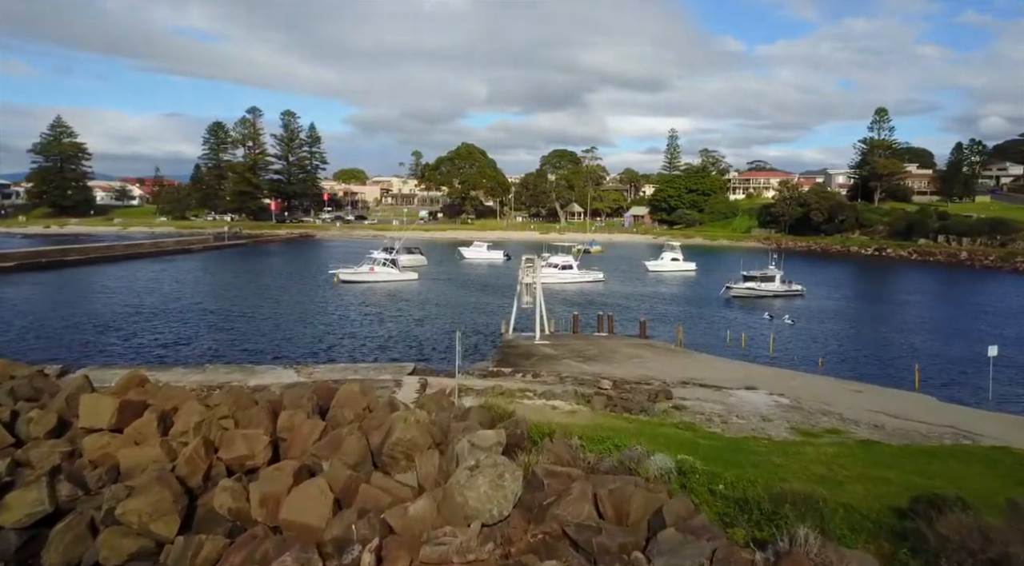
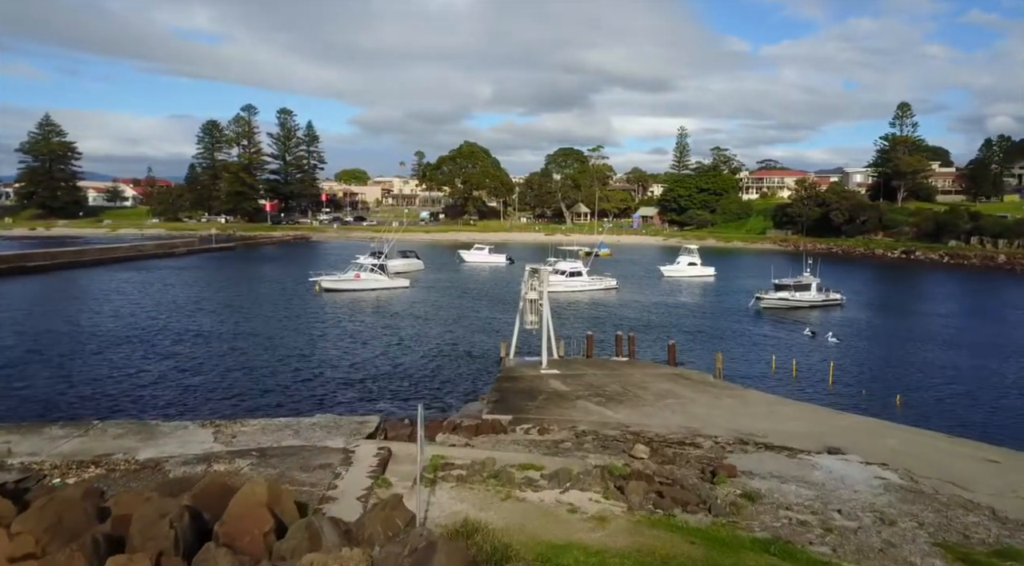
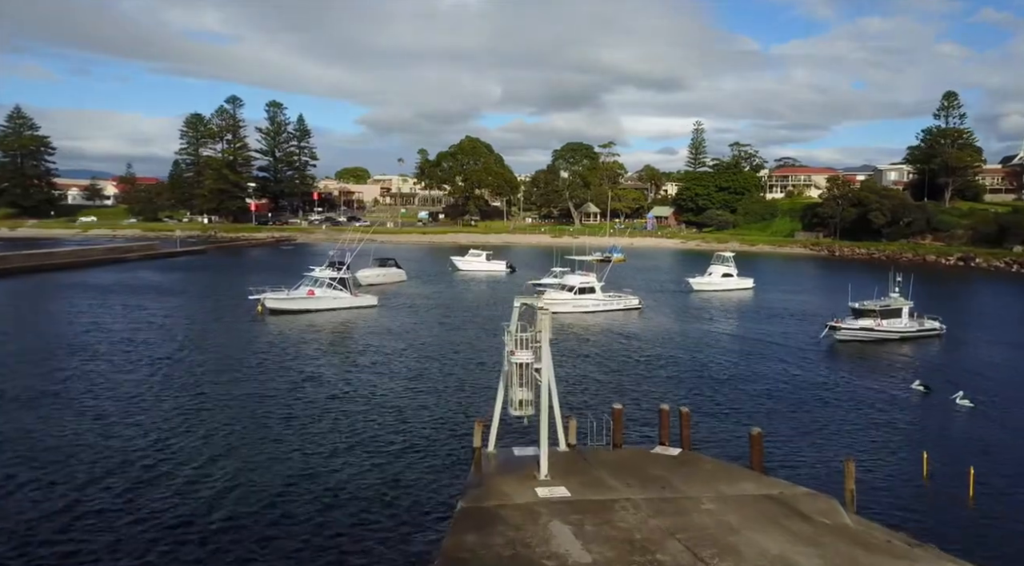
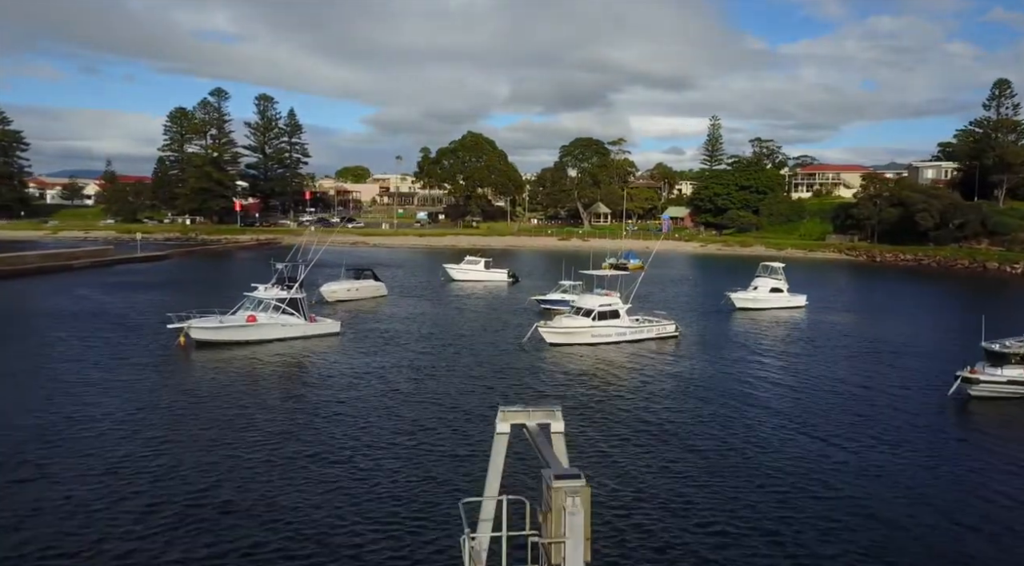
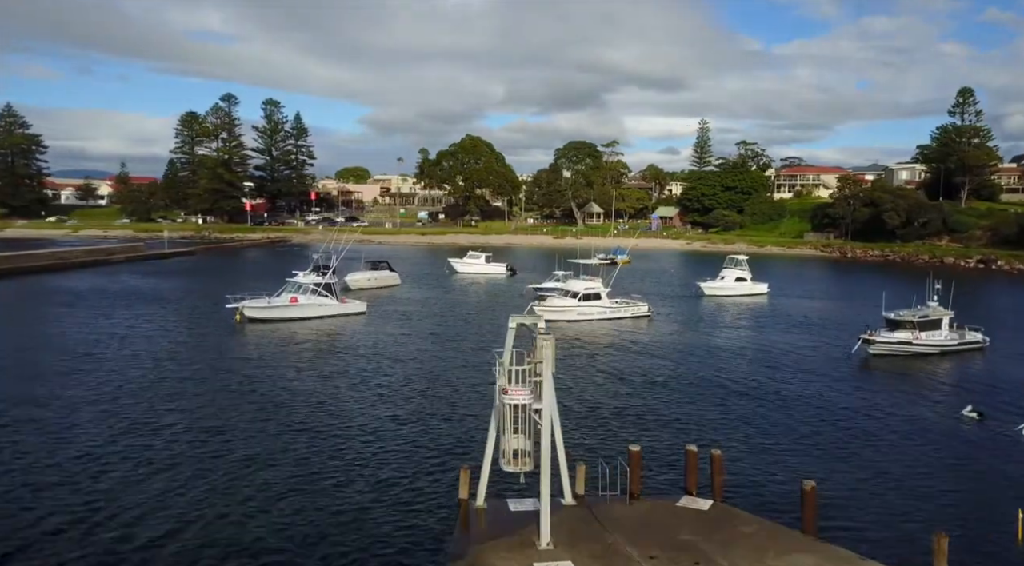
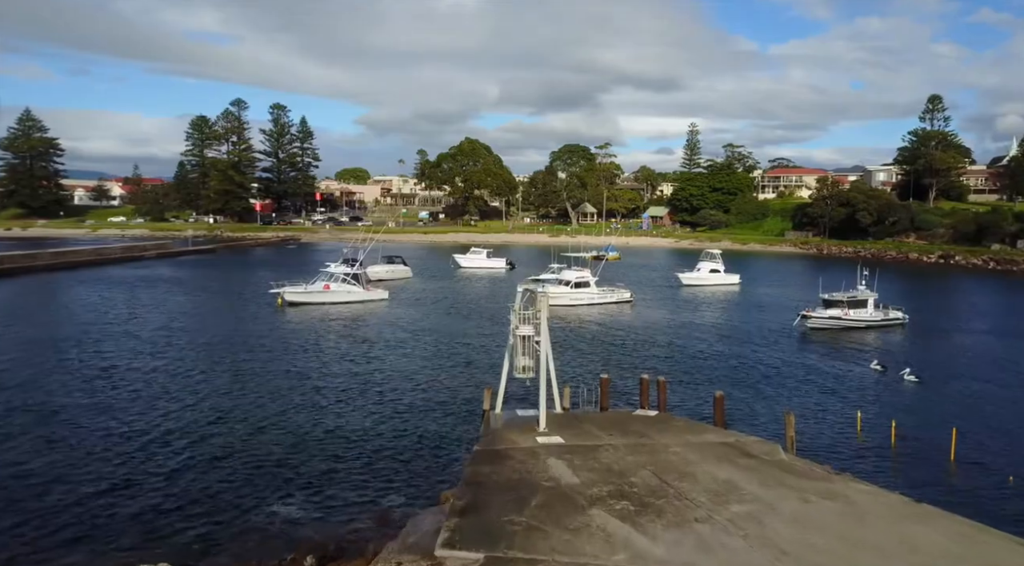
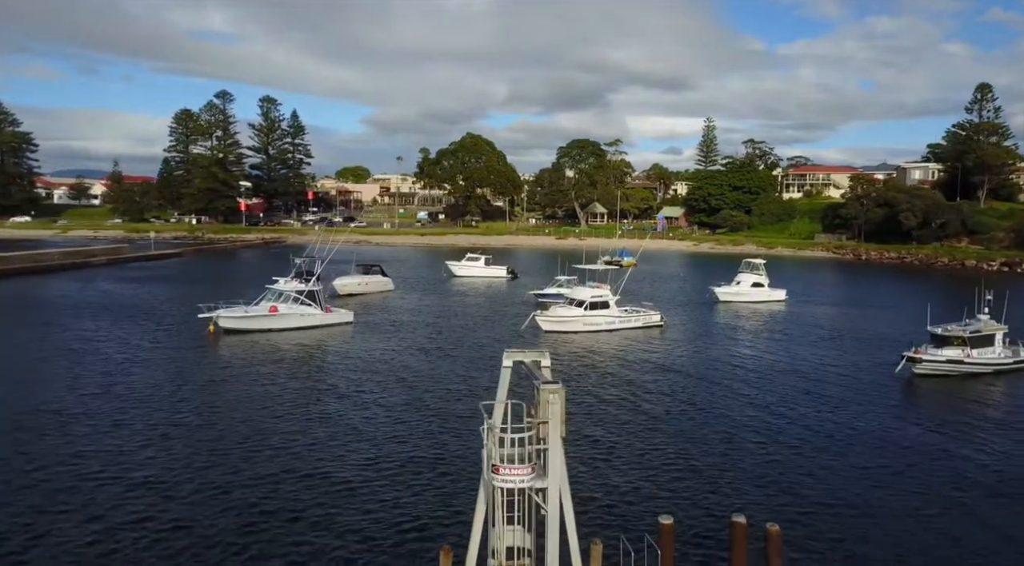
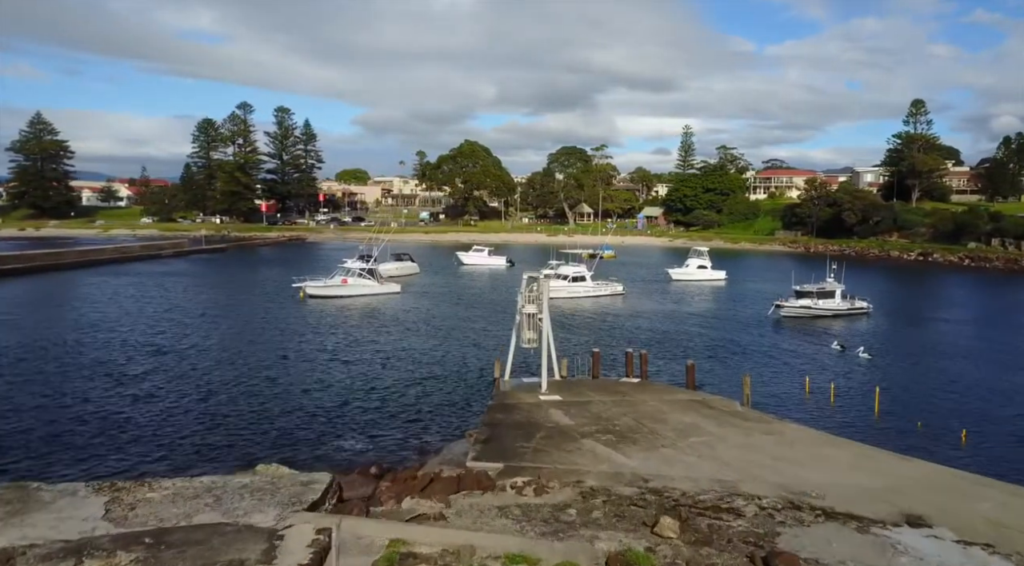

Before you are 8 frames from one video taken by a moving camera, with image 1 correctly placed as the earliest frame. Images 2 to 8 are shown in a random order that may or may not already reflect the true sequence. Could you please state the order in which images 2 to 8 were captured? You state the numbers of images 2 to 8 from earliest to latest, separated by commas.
2, 8, 6, 3, 5, 7, 4
